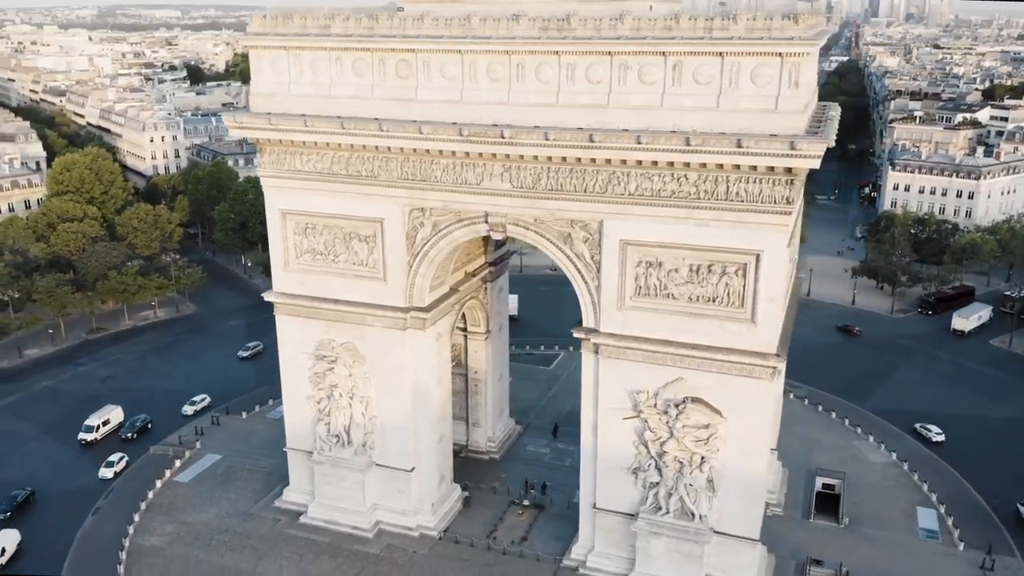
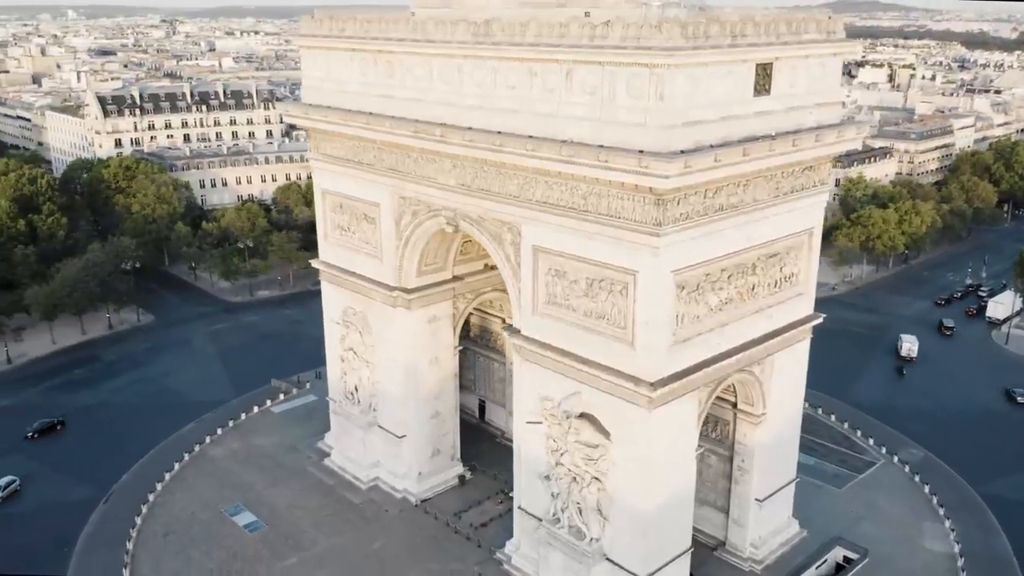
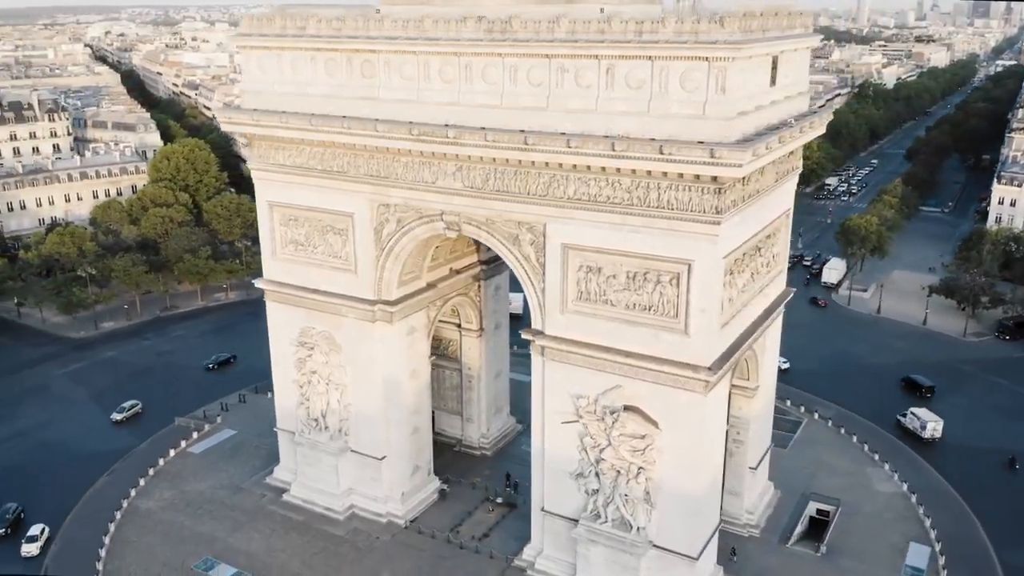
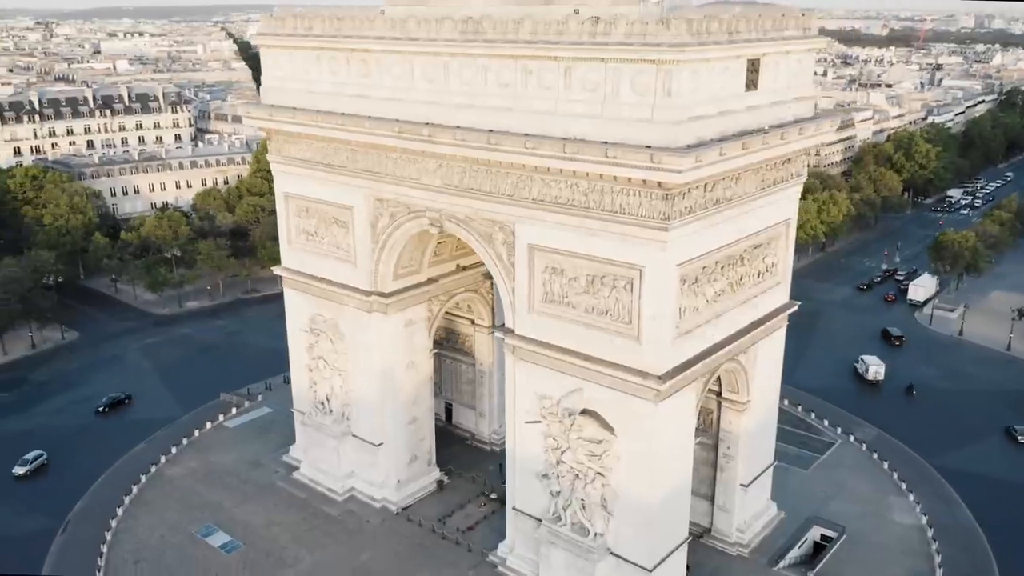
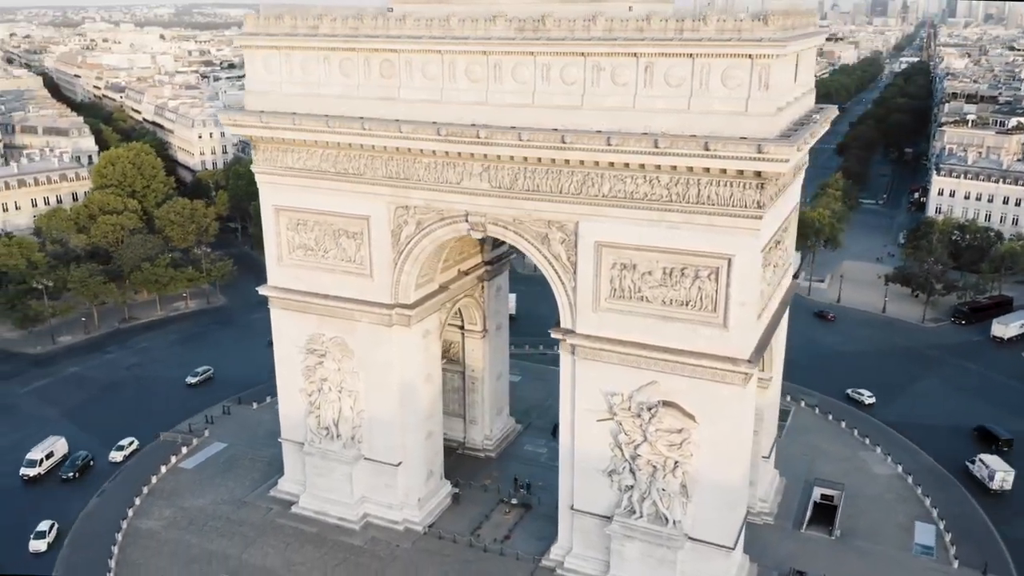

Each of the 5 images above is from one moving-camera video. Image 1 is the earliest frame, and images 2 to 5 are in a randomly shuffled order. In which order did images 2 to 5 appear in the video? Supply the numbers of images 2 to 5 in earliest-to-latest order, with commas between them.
5, 3, 4, 2
